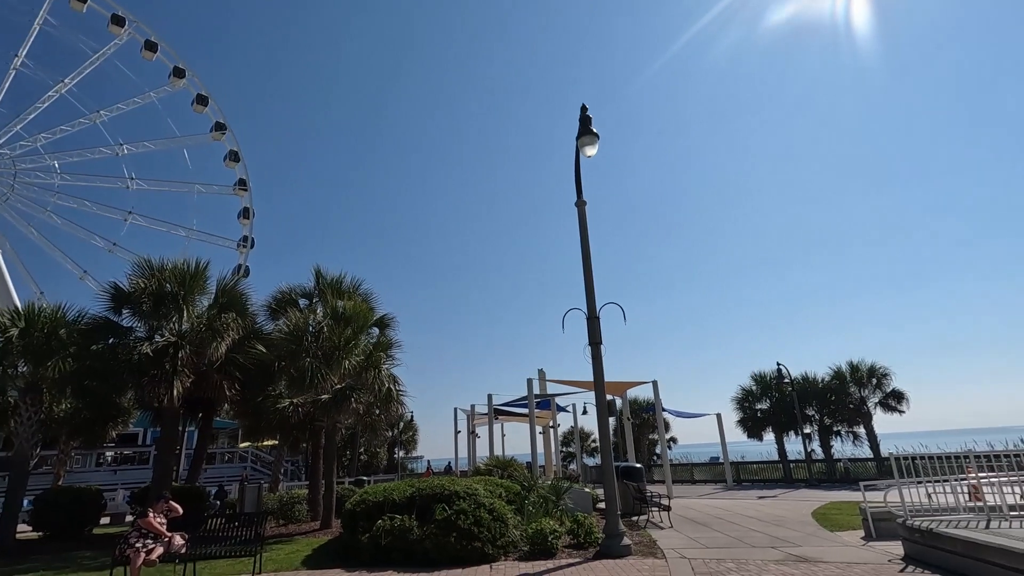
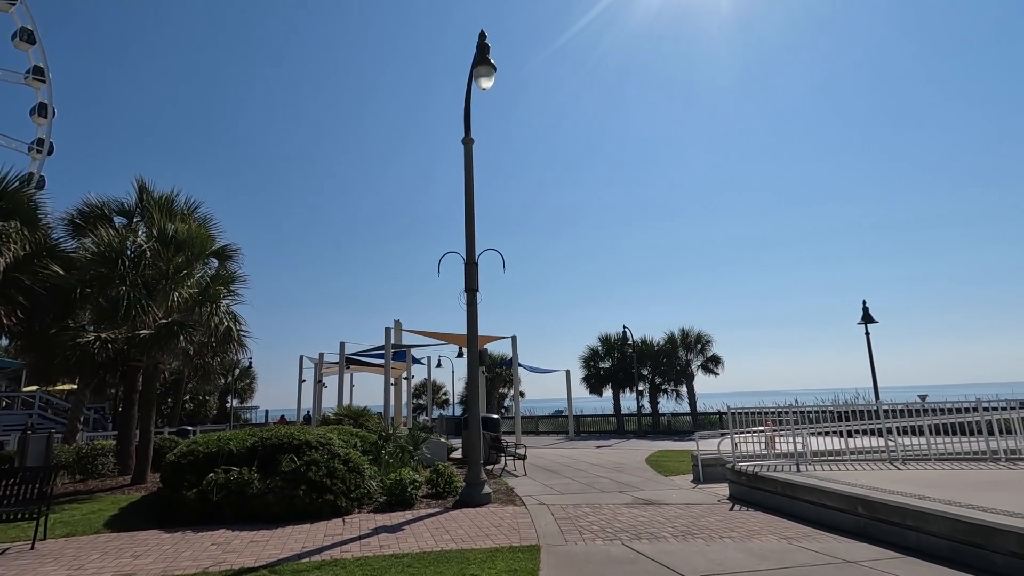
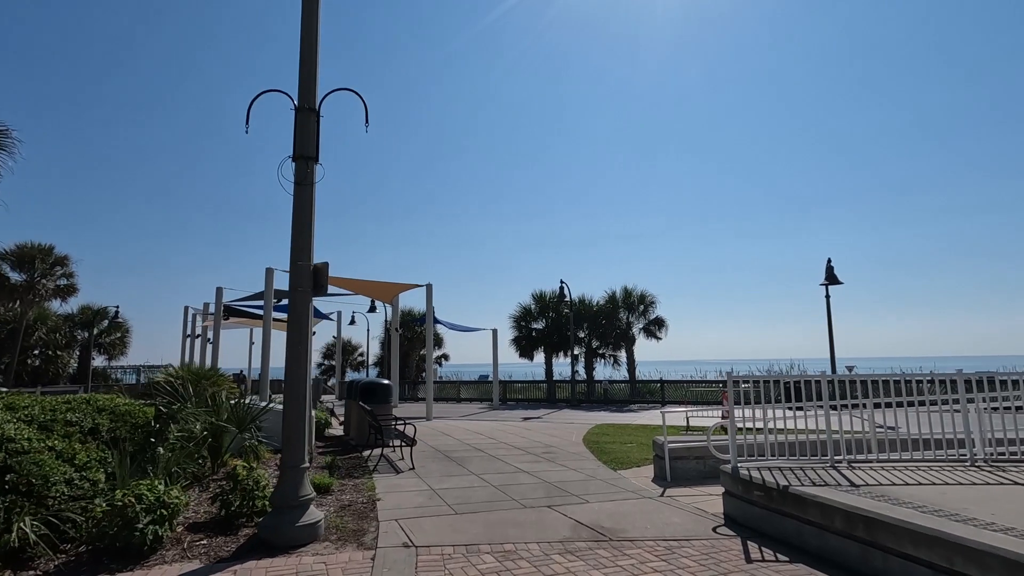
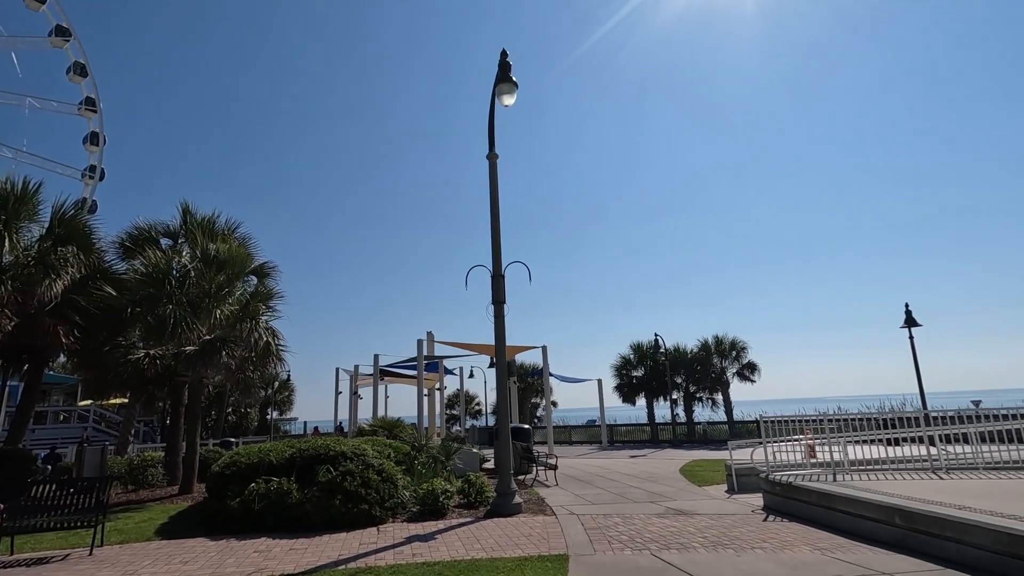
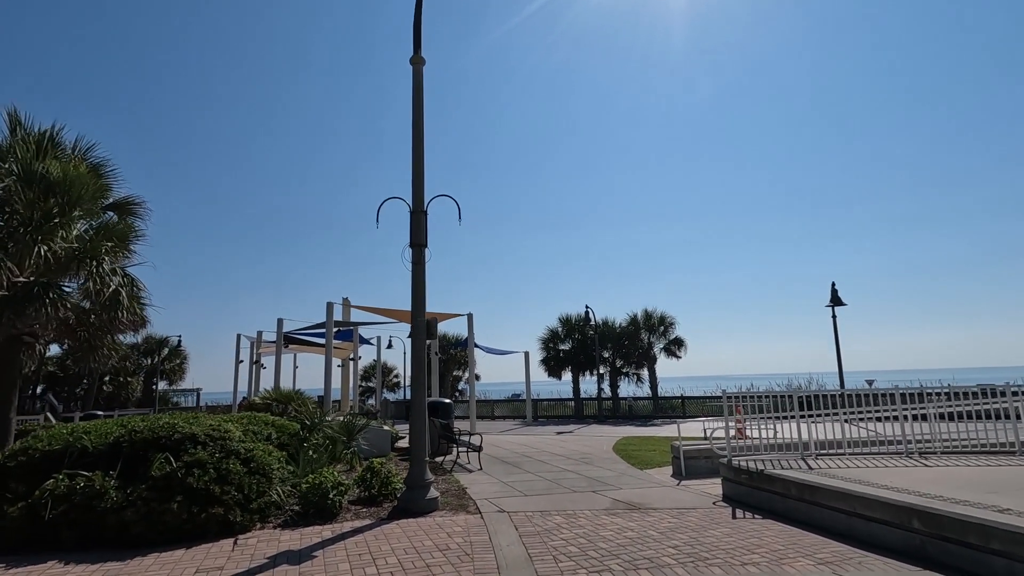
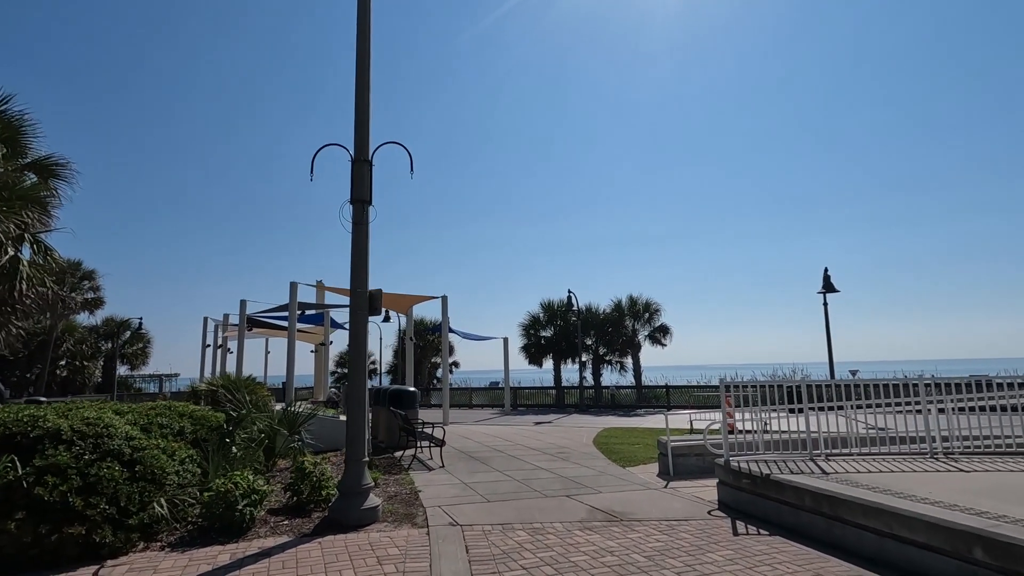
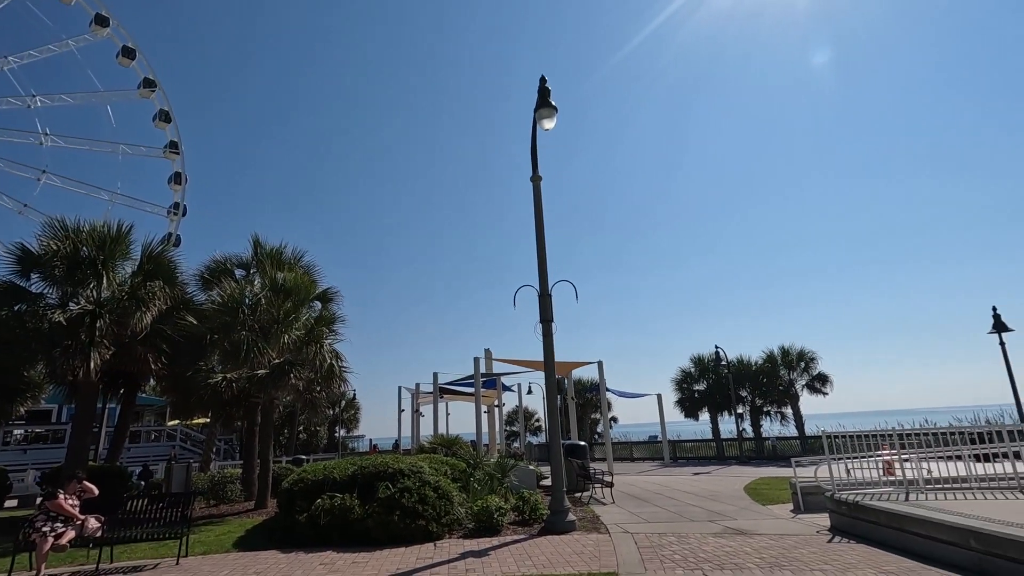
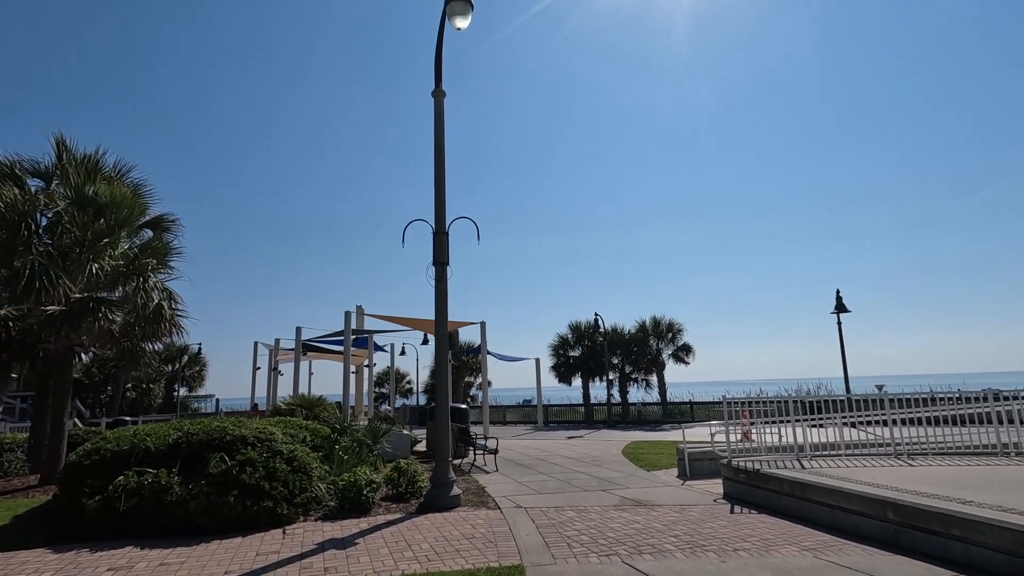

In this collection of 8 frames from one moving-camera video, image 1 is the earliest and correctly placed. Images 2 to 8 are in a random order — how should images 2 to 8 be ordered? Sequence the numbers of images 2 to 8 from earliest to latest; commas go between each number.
7, 4, 2, 8, 5, 6, 3
